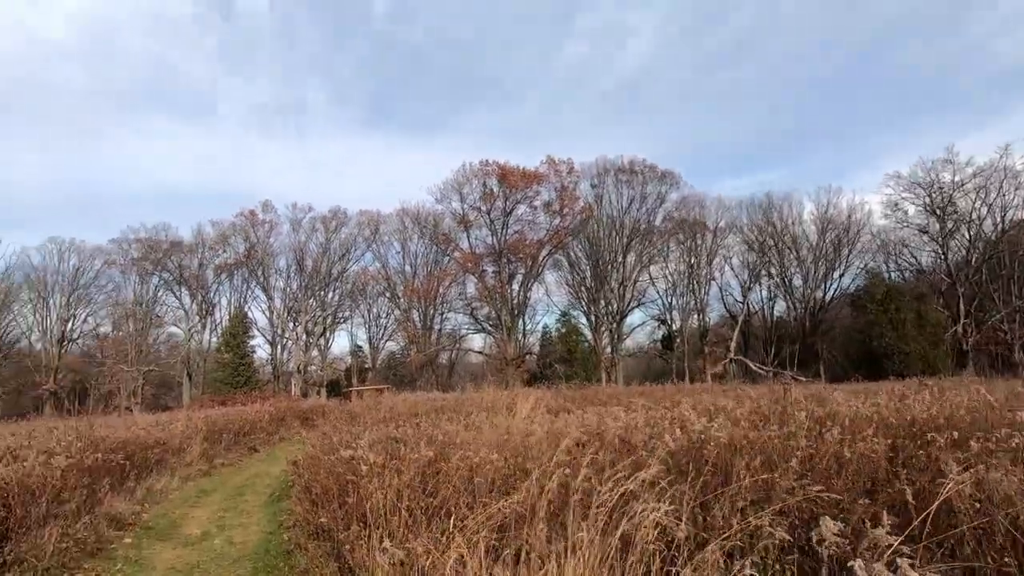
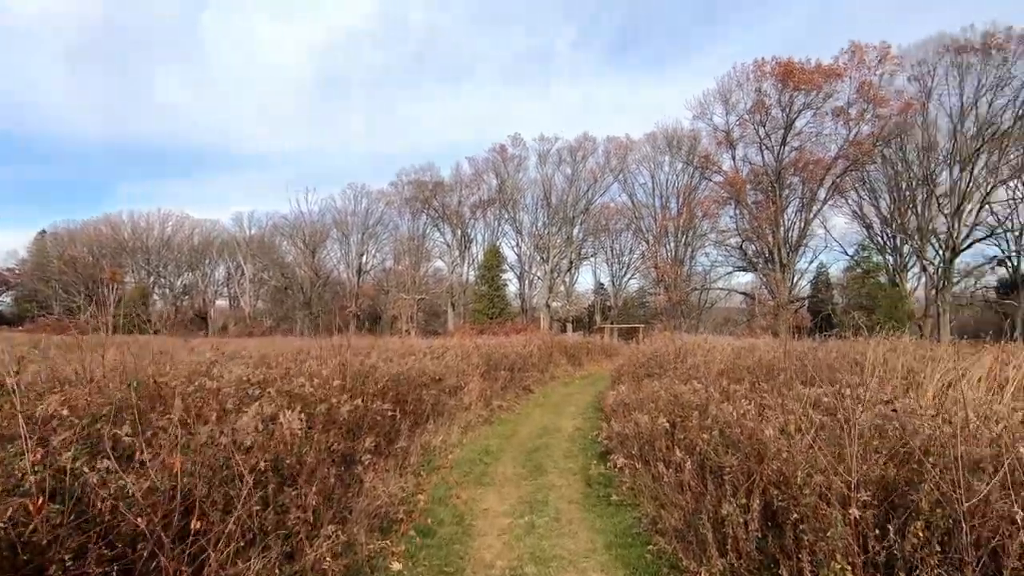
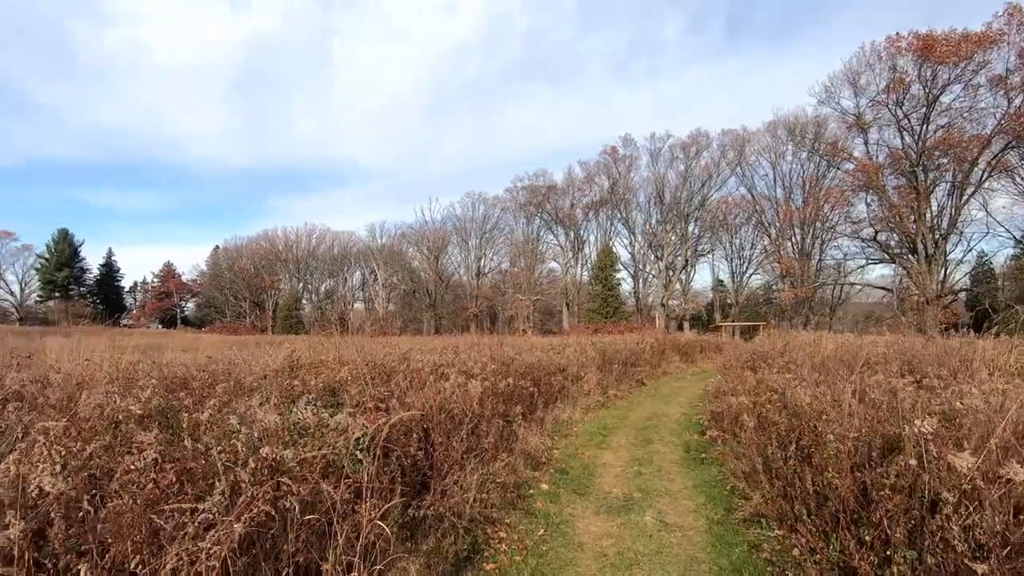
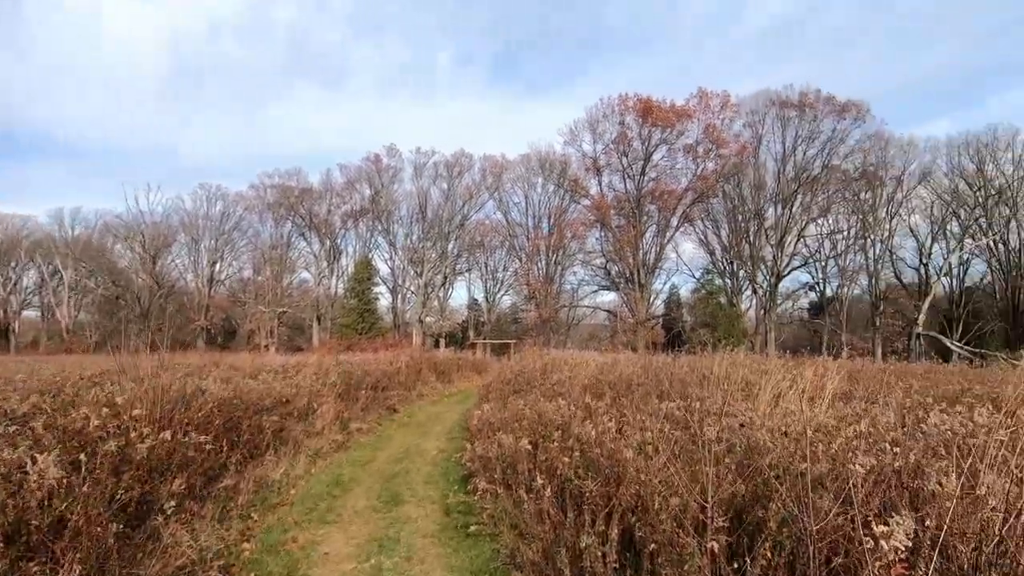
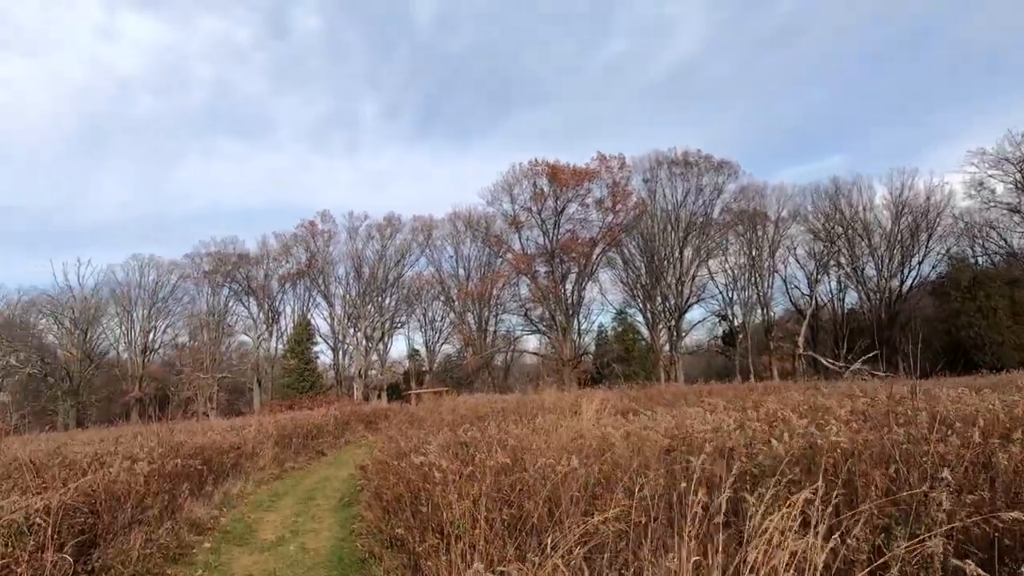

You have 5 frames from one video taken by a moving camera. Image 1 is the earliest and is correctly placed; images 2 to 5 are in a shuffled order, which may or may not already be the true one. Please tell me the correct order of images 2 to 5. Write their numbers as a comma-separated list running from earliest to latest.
5, 3, 2, 4
